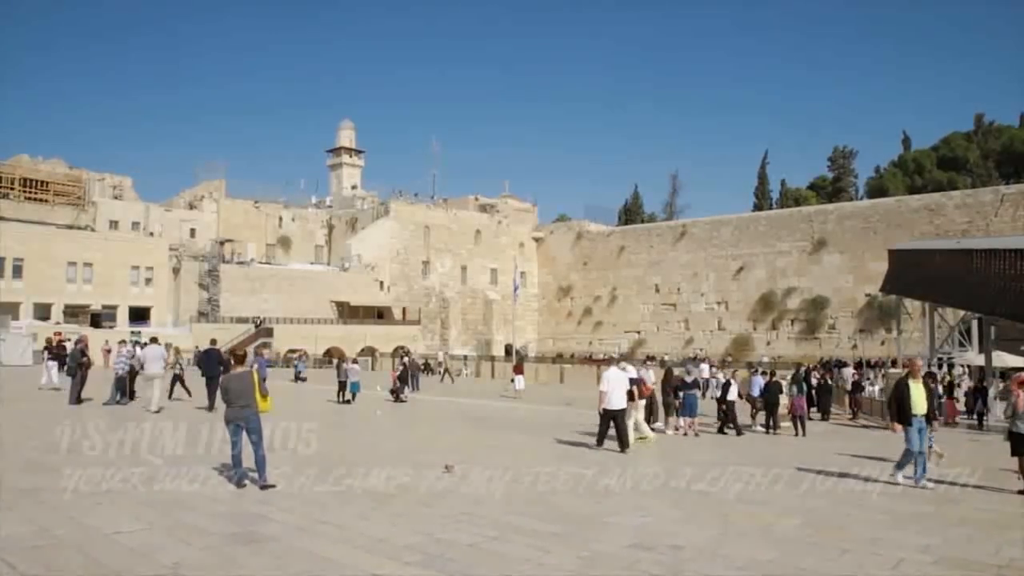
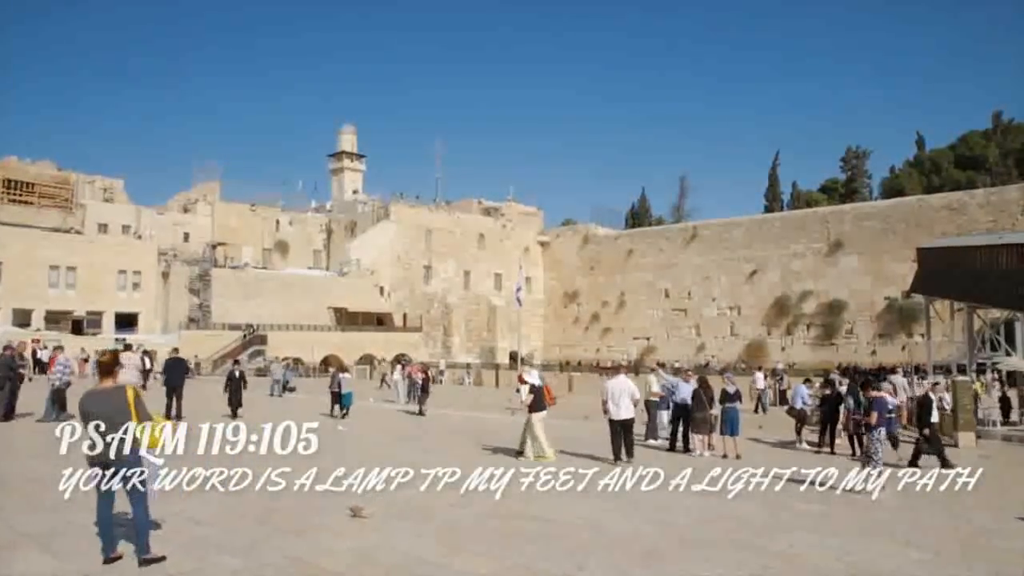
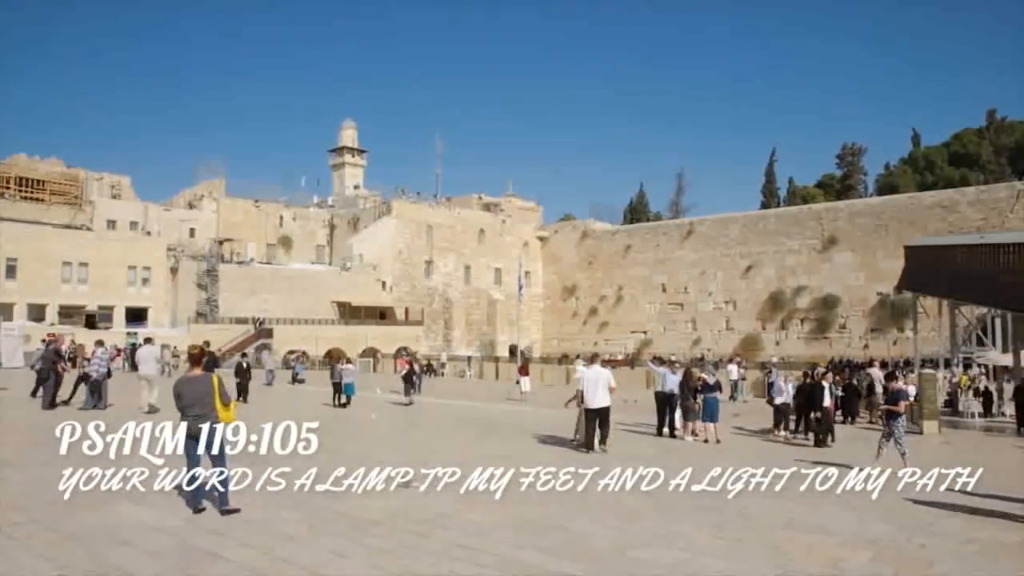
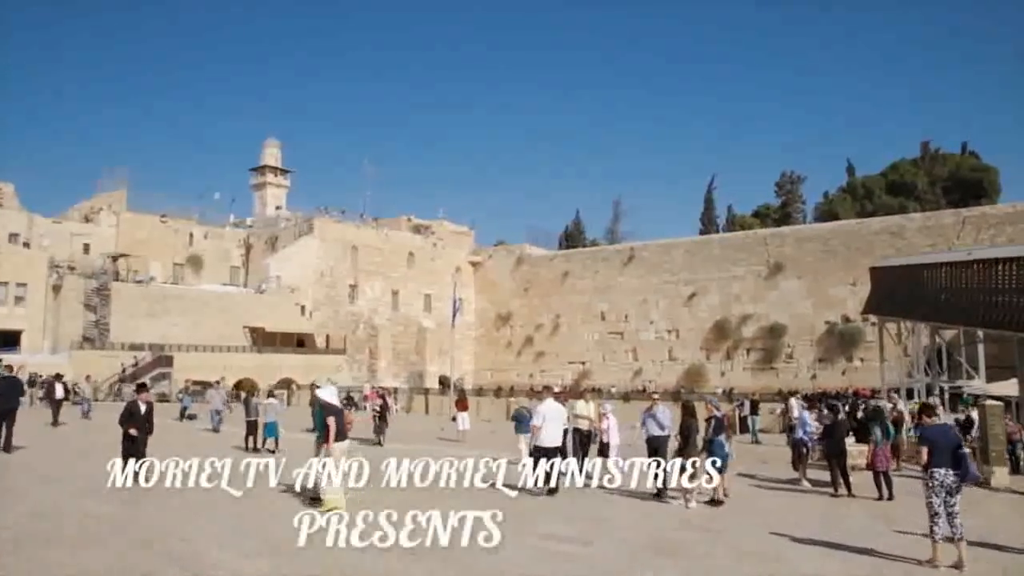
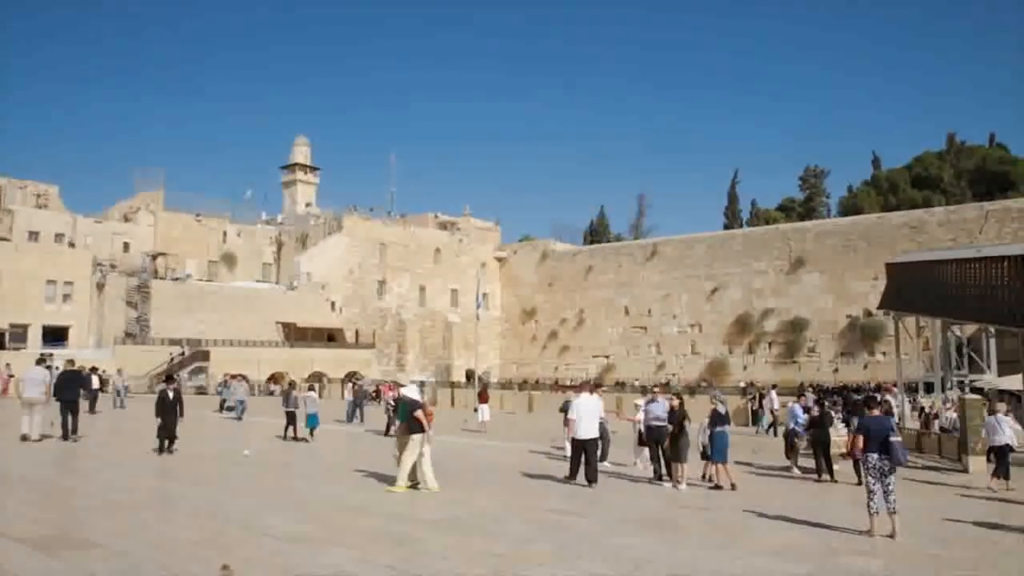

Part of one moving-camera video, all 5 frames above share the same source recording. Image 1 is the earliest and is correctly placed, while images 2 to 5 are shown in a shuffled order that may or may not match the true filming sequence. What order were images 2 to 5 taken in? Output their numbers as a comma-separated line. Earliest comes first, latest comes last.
3, 2, 5, 4
